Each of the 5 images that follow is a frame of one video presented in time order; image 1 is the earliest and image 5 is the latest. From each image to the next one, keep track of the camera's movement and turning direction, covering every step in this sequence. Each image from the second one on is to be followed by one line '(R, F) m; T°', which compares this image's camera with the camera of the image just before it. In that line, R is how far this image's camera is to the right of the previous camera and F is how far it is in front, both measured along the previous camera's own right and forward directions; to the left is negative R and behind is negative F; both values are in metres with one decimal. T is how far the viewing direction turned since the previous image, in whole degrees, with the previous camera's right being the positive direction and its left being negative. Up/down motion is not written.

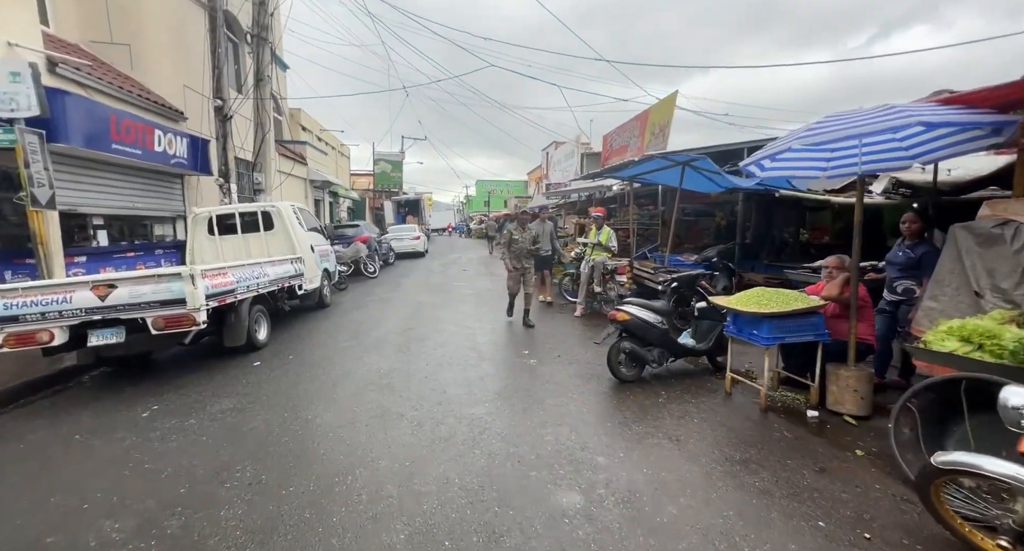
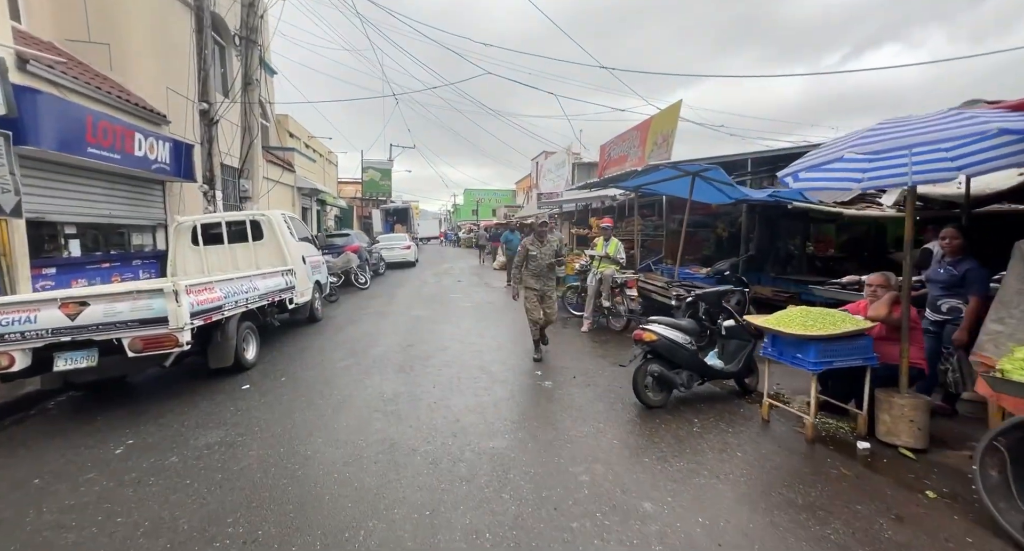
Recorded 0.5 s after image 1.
(-0.3, +0.3) m; +2°
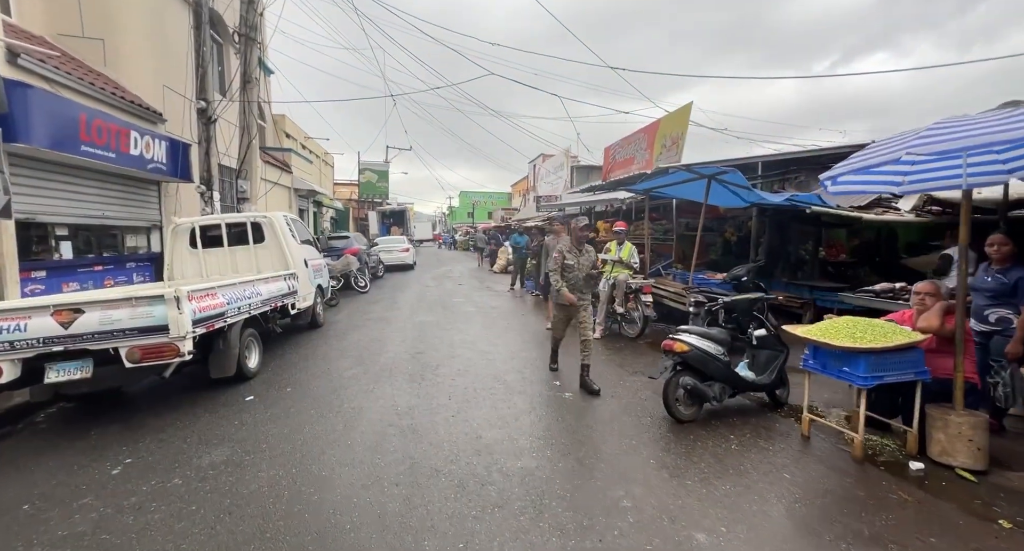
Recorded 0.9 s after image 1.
(-0.3, +0.2) m; +1°
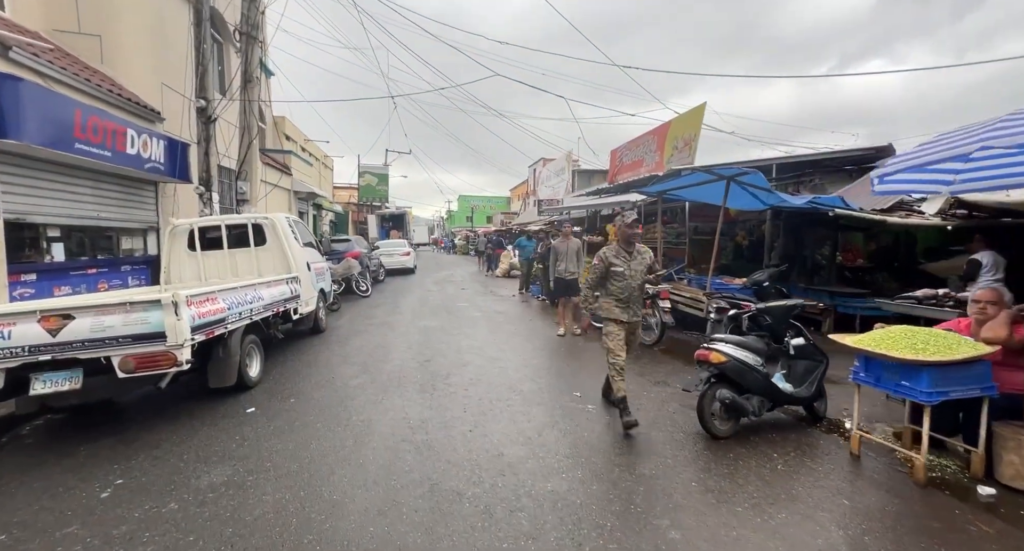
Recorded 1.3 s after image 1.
(-0.2, +0.2) m; 0°
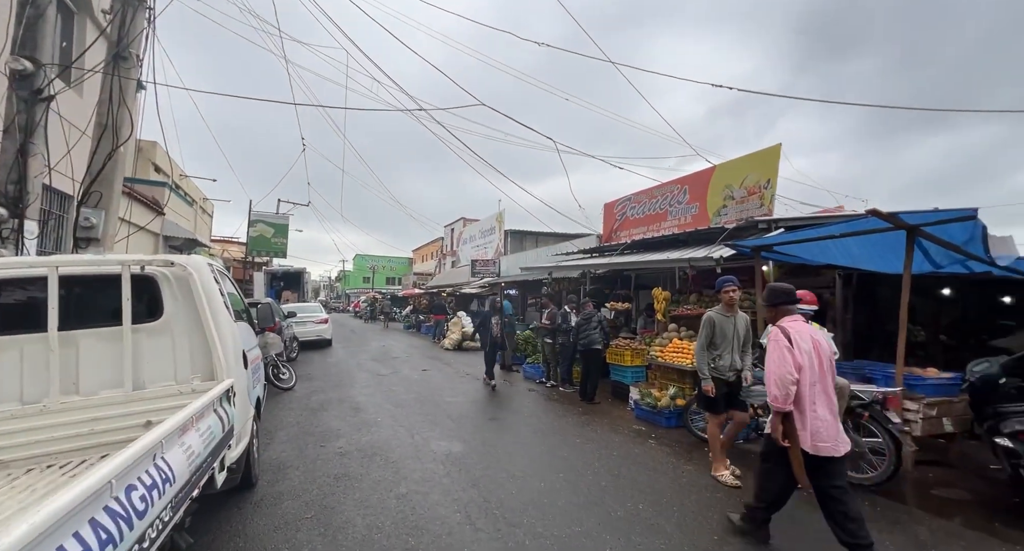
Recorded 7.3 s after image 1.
(-2.2, +3.0) m; +15°
